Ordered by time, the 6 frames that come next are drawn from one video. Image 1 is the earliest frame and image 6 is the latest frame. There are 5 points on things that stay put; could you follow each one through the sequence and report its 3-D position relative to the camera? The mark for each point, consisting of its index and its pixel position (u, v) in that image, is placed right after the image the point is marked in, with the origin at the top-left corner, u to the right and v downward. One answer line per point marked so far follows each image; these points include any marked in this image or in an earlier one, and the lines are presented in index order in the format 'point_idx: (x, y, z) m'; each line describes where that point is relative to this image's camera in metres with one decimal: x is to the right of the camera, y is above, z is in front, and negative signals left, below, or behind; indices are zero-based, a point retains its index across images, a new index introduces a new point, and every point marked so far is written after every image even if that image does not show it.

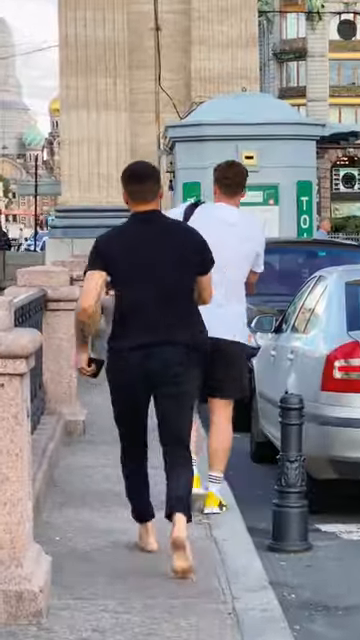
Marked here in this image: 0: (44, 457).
0: (-0.8, -0.8, +8.4) m
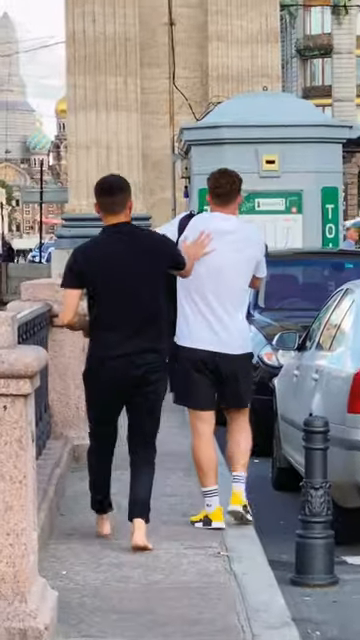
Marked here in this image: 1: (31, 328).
0: (-0.7, -0.9, +7.8) m
1: (-0.9, -0.1, +7.9) m
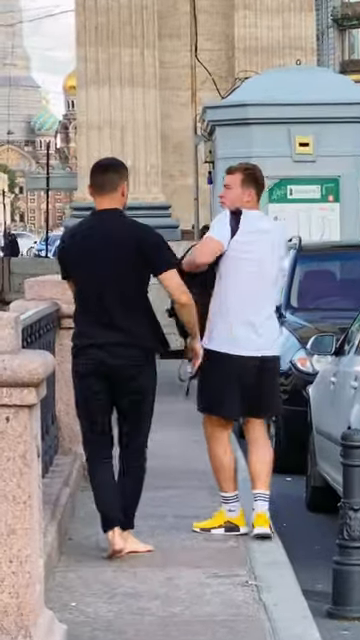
0: (-0.6, -0.9, +7.0) m
1: (-0.8, -0.1, +7.1) m
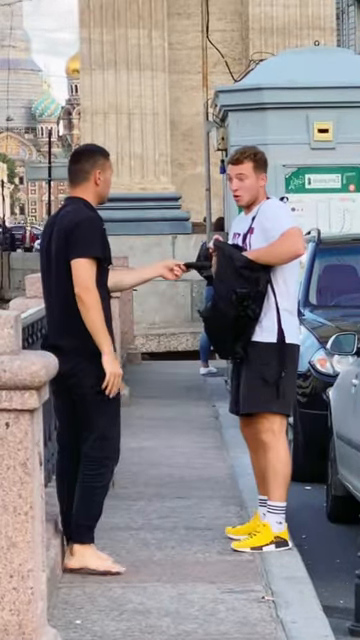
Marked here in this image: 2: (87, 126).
0: (-0.6, -0.9, +6.6) m
1: (-0.7, -0.1, +6.7) m
2: (-1.2, +2.6, +18.8) m
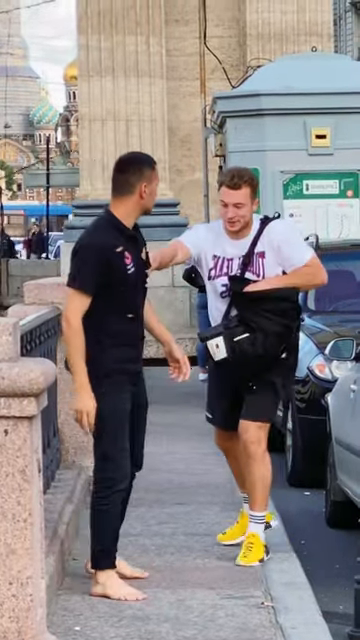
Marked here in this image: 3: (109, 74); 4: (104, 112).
0: (-0.6, -1.0, +6.6) m
1: (-0.7, -0.1, +6.7) m
2: (-1.3, +2.5, +18.8) m
3: (-0.9, +3.3, +18.8) m
4: (-1.0, +2.8, +18.8) m
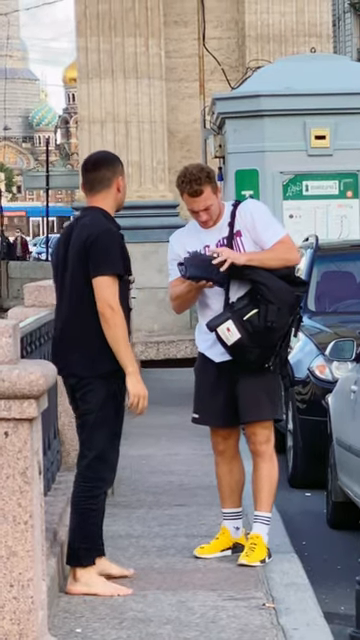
0: (-0.6, -1.0, +6.6) m
1: (-0.7, -0.1, +6.7) m
2: (-1.3, +2.5, +18.8) m
3: (-1.0, +3.3, +18.8) m
4: (-1.0, +2.8, +18.8) m
